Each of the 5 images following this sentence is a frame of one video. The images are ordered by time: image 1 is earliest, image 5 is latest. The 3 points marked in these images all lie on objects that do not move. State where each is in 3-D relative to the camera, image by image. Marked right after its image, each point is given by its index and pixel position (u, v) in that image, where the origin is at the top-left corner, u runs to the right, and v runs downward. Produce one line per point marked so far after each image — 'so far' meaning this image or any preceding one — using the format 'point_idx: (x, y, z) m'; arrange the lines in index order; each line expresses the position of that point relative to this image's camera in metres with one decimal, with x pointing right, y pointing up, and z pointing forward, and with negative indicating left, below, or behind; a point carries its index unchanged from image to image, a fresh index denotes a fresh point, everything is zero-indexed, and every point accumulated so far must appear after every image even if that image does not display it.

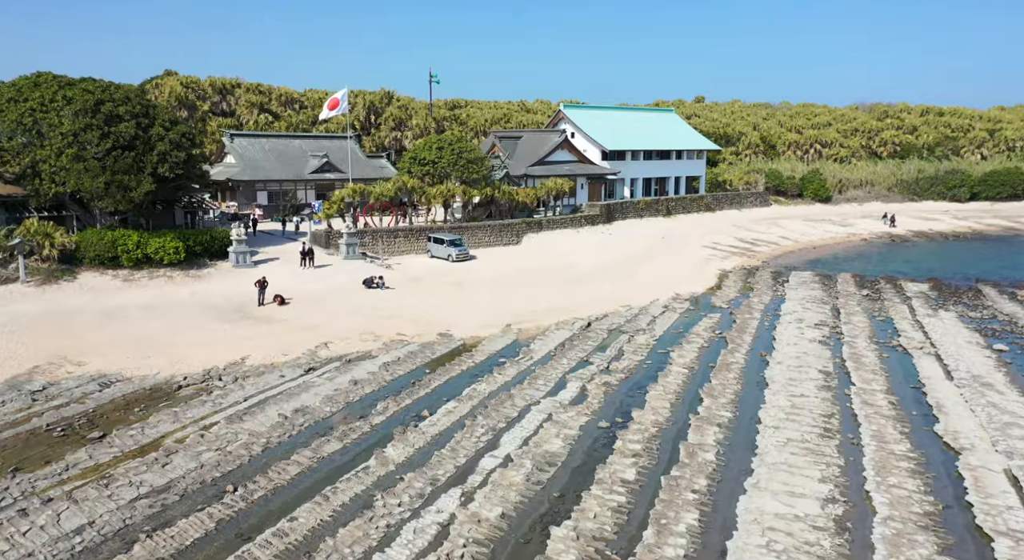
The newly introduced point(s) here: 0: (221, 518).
0: (-4.6, -3.8, +11.4) m
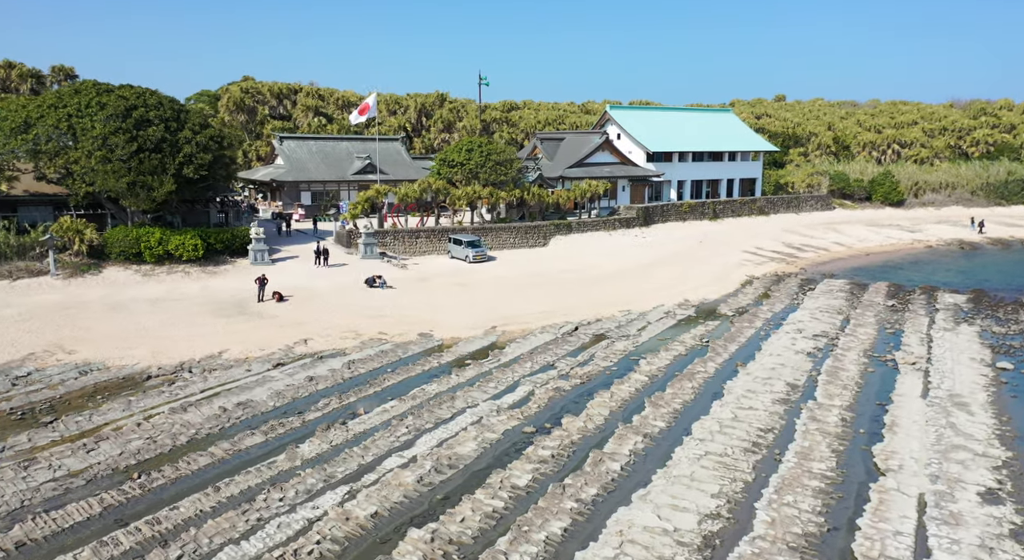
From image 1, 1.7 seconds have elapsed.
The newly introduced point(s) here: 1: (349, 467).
0: (-6.8, -3.8, +12.3) m
1: (-3.2, -3.7, +14.3) m
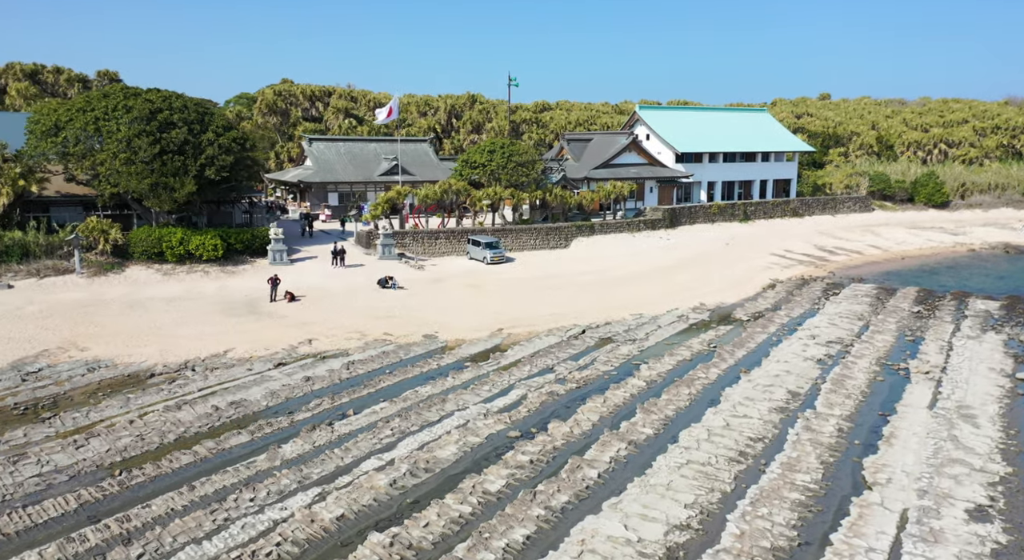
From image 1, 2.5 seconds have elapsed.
0: (-7.5, -3.8, +12.6) m
1: (-3.7, -3.8, +14.5) m
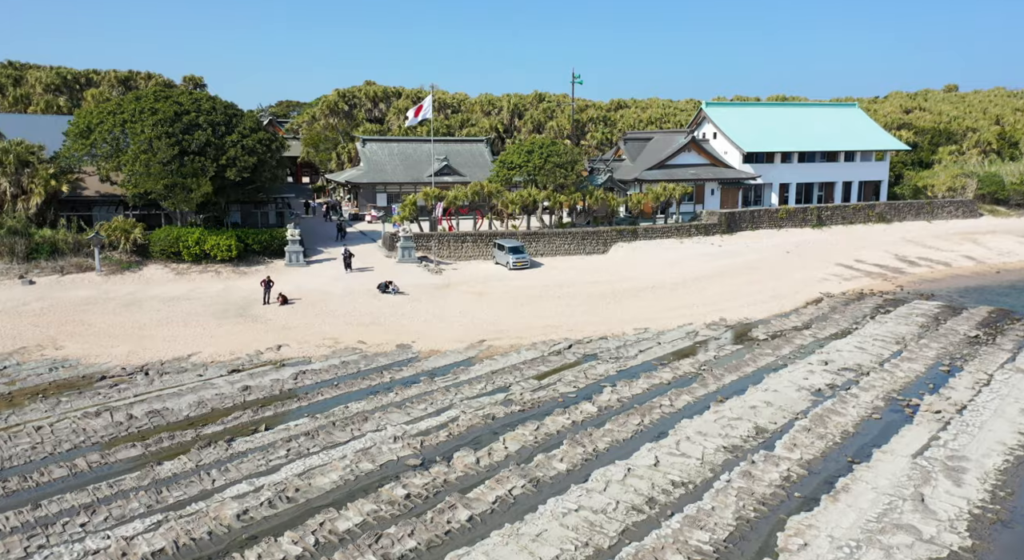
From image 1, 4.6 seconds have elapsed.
0: (-10.2, -4.0, +12.6) m
1: (-6.3, -4.1, +13.9) m
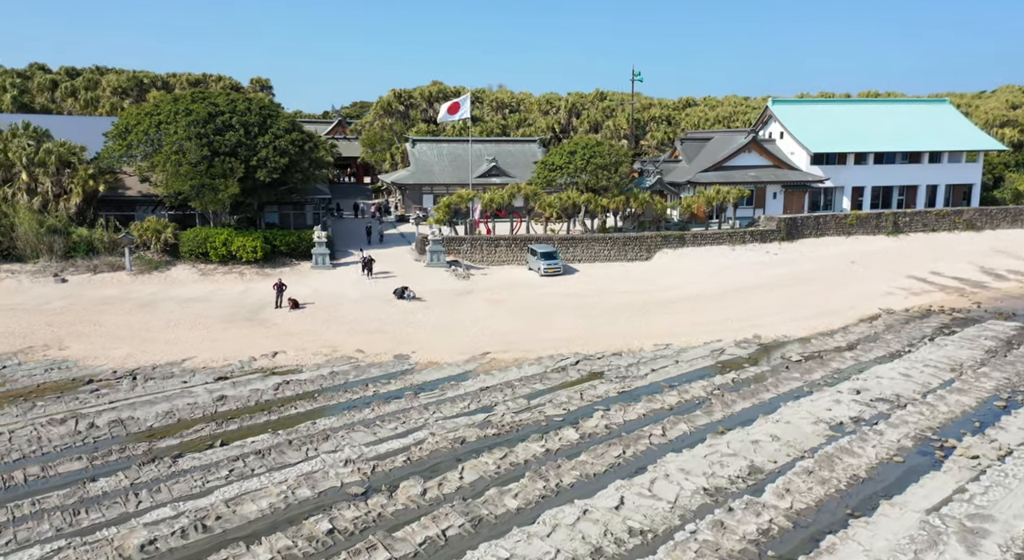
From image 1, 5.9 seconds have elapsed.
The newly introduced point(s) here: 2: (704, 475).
0: (-11.5, -4.2, +12.4) m
1: (-7.5, -4.3, +13.3) m
2: (+4.3, -4.3, +16.0) m
